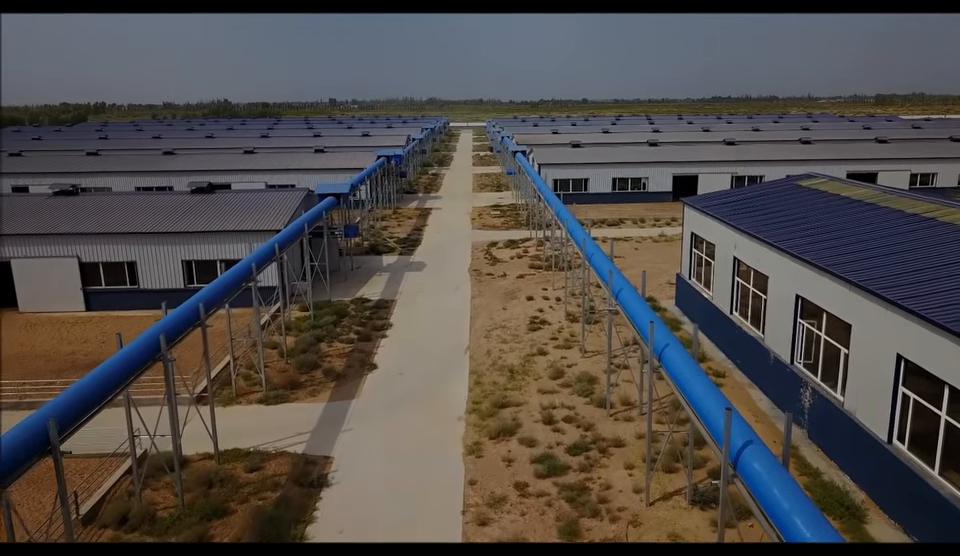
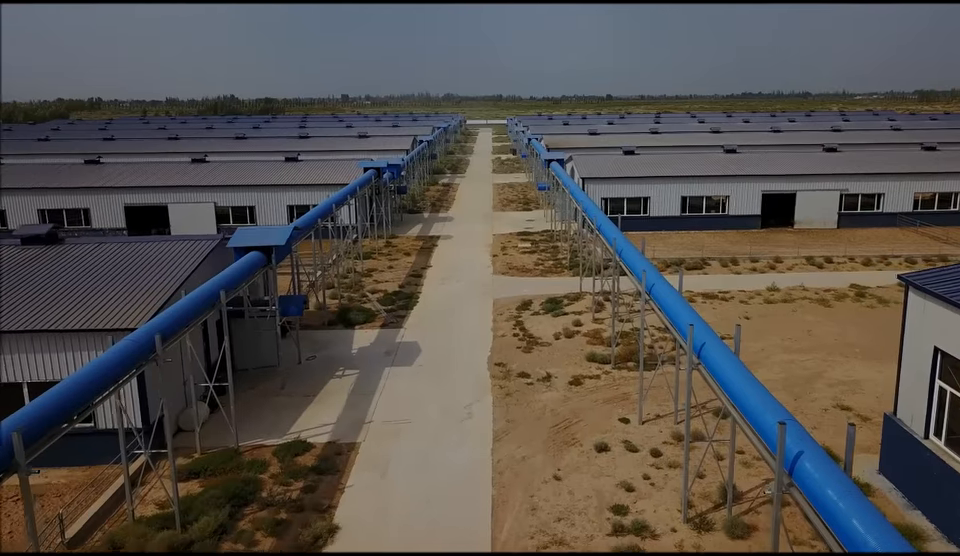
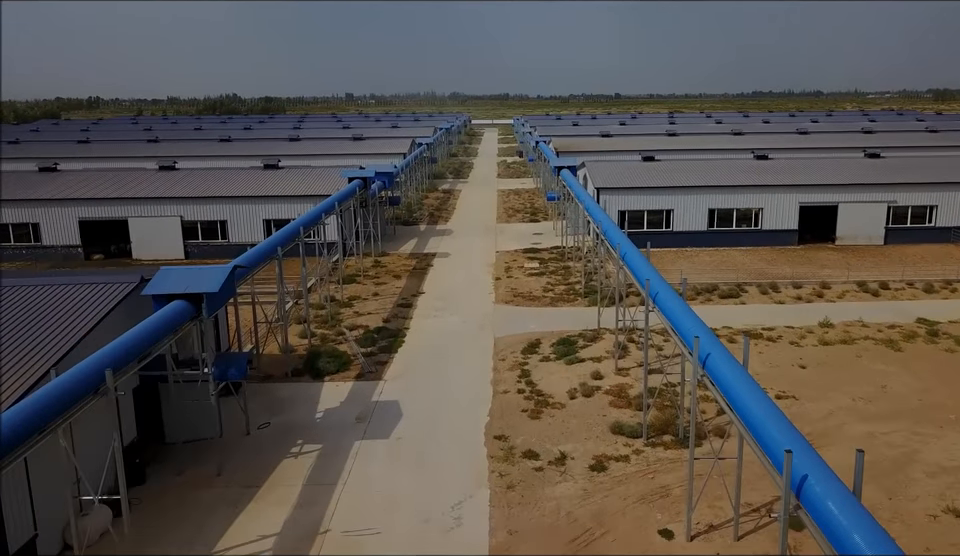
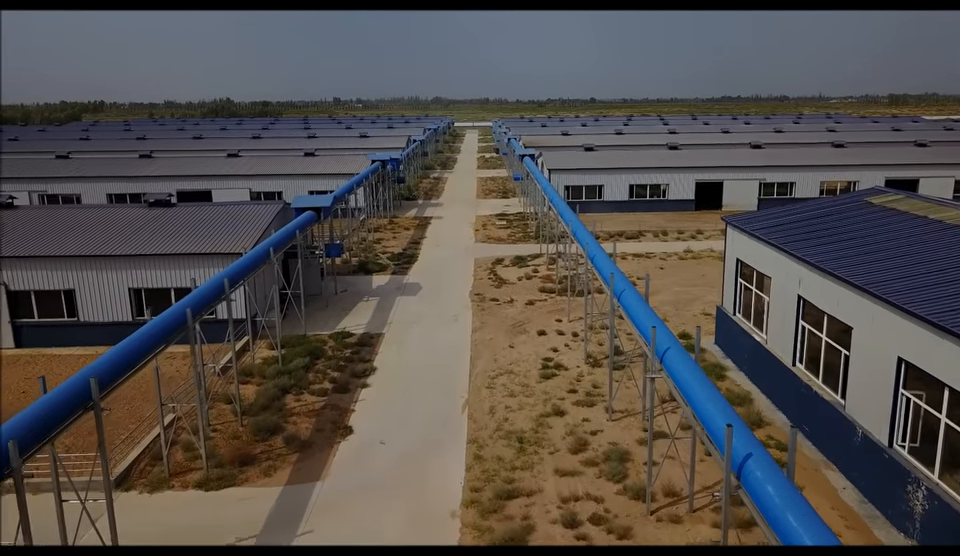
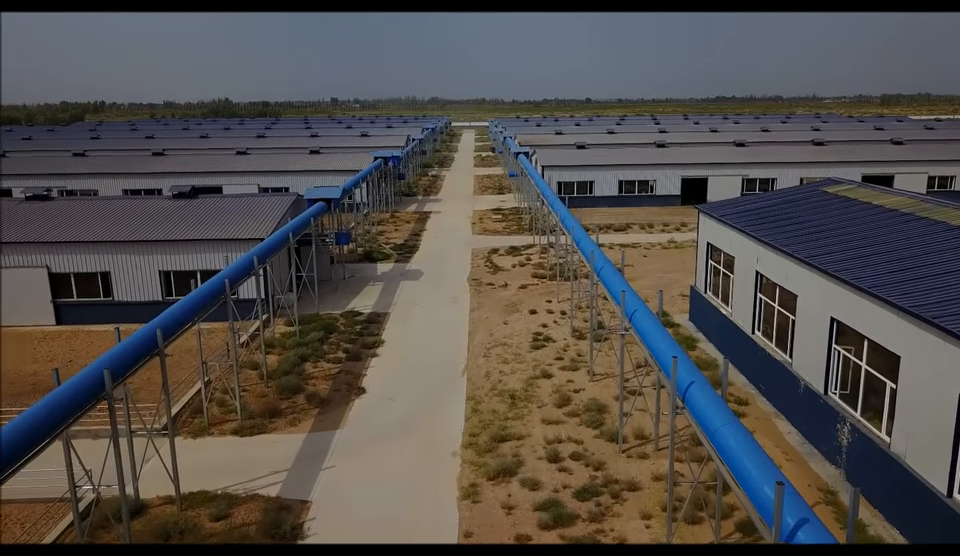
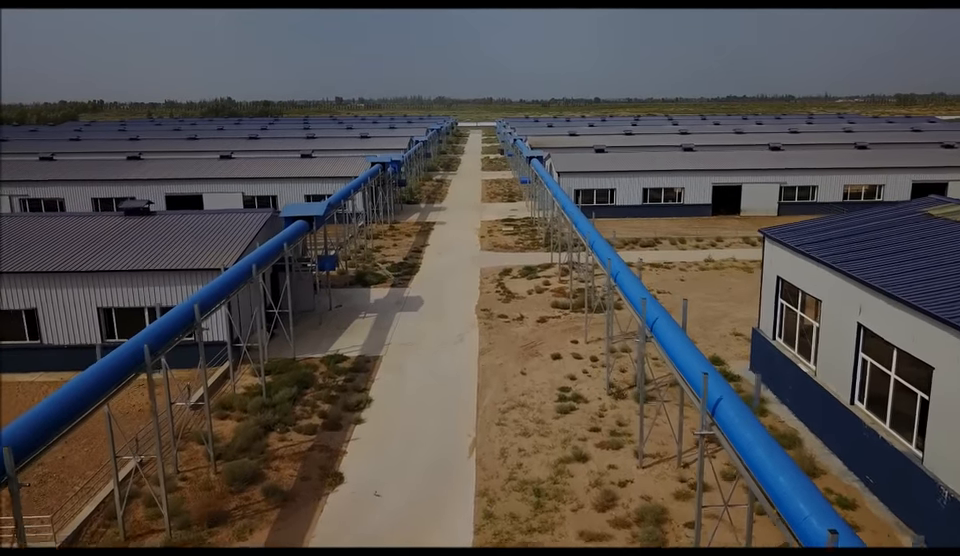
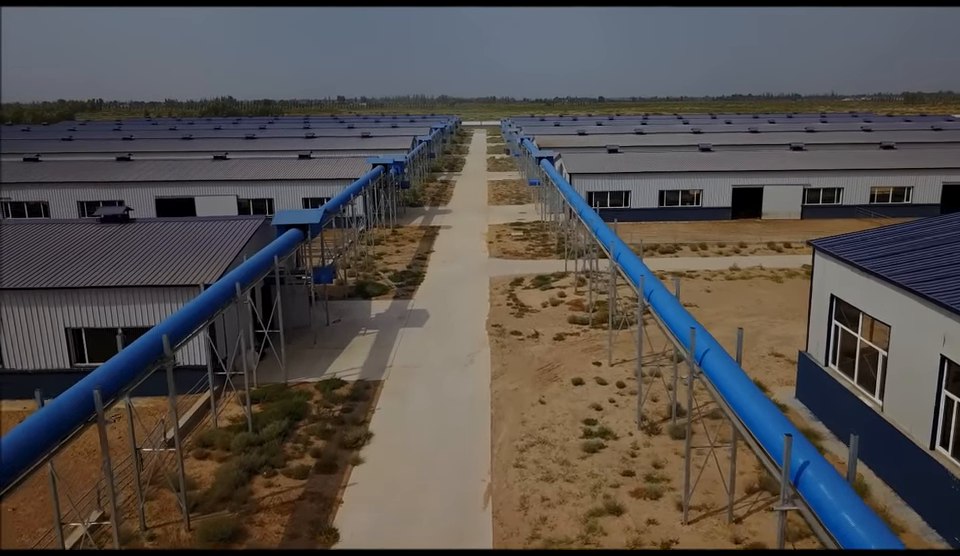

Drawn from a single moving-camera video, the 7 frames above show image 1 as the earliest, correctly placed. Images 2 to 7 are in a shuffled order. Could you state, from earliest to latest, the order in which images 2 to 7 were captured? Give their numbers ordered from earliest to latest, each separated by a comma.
5, 4, 6, 7, 2, 3
